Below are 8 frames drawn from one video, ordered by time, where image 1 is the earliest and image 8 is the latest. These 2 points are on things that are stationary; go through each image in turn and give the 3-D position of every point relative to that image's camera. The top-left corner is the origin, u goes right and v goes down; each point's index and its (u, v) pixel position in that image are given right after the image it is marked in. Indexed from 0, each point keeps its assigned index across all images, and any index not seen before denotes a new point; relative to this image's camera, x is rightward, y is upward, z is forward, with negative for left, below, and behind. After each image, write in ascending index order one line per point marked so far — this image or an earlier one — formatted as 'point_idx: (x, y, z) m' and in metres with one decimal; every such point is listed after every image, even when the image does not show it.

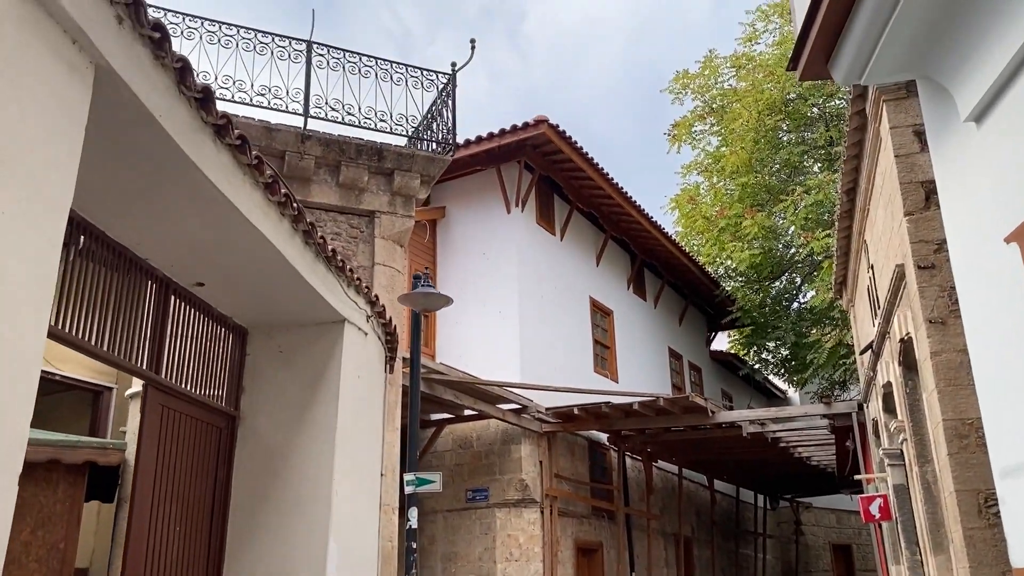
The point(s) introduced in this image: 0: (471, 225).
0: (-0.7, +1.0, +13.5) m
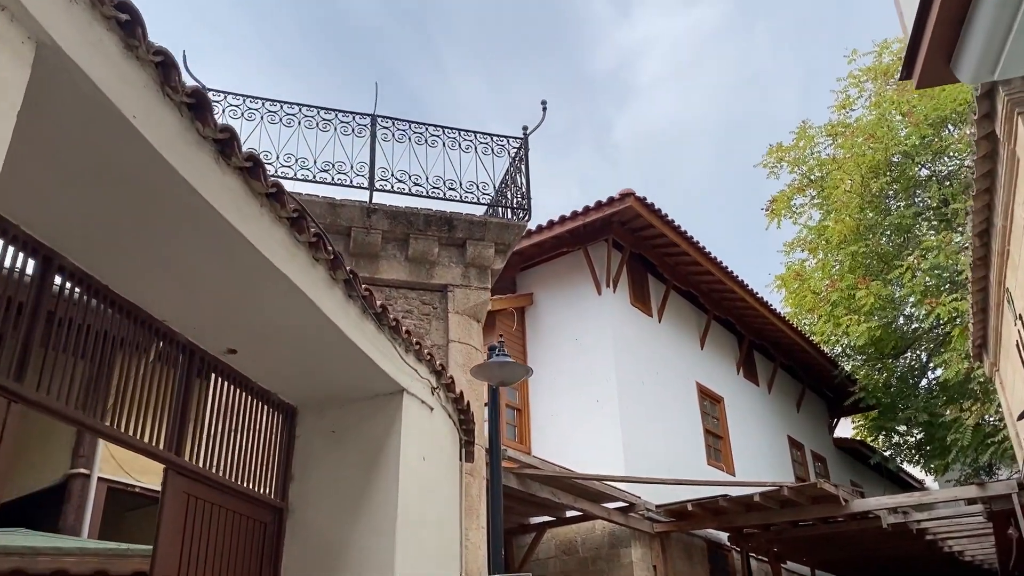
0: (+0.7, -0.3, +12.8) m
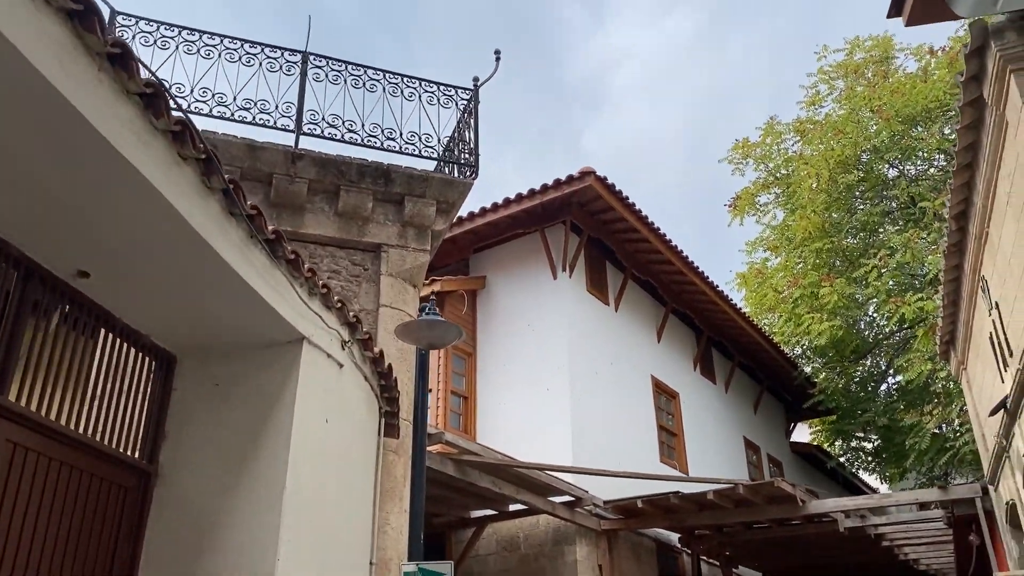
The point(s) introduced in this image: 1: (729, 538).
0: (0.0, -0.1, +12.2) m
1: (+2.8, -3.2, +11.5) m
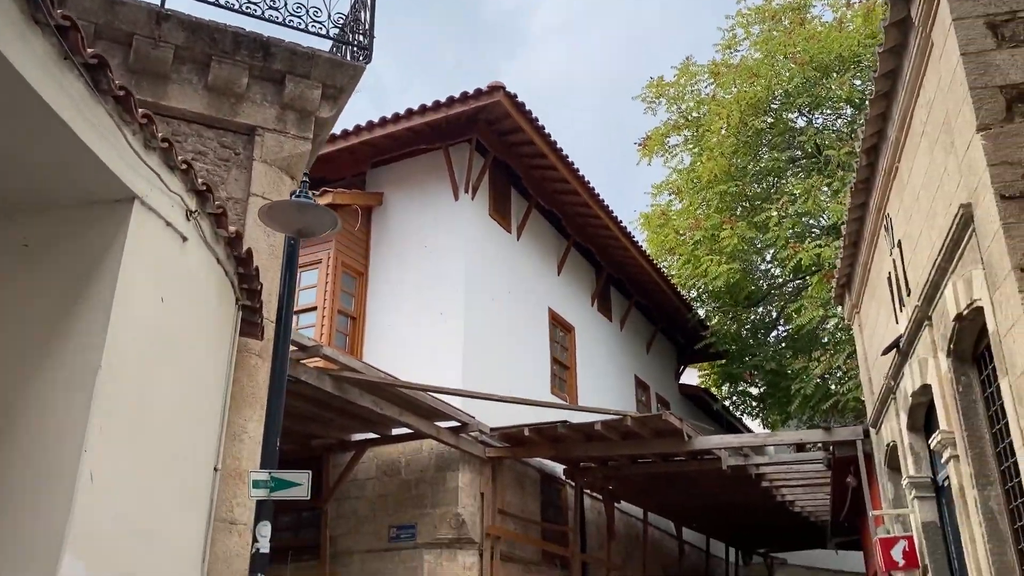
0: (-1.3, +1.0, +11.6) m
1: (+1.3, -2.4, +11.4) m
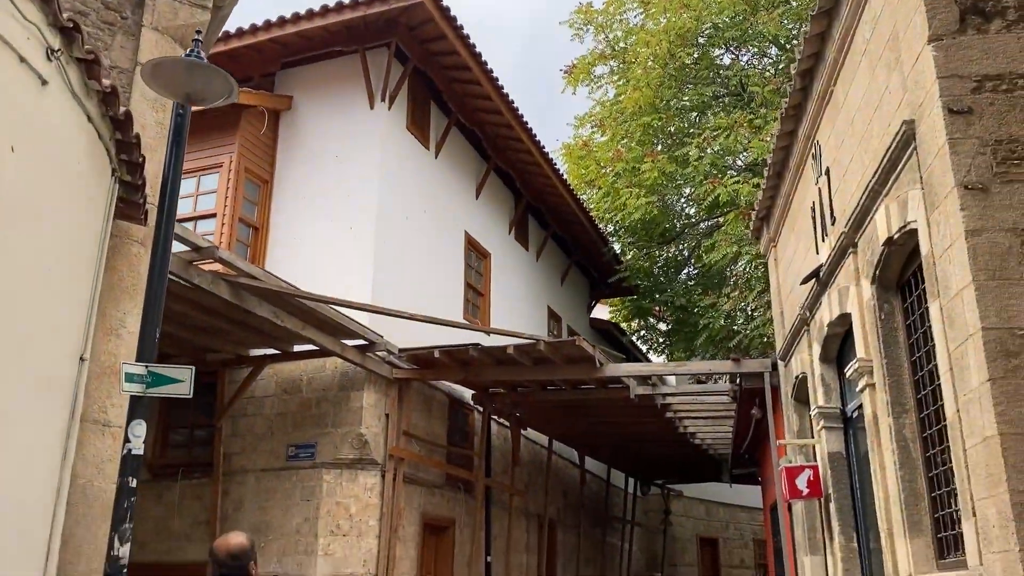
0: (-2.3, +2.1, +10.9) m
1: (+0.1, -1.4, +11.2) m
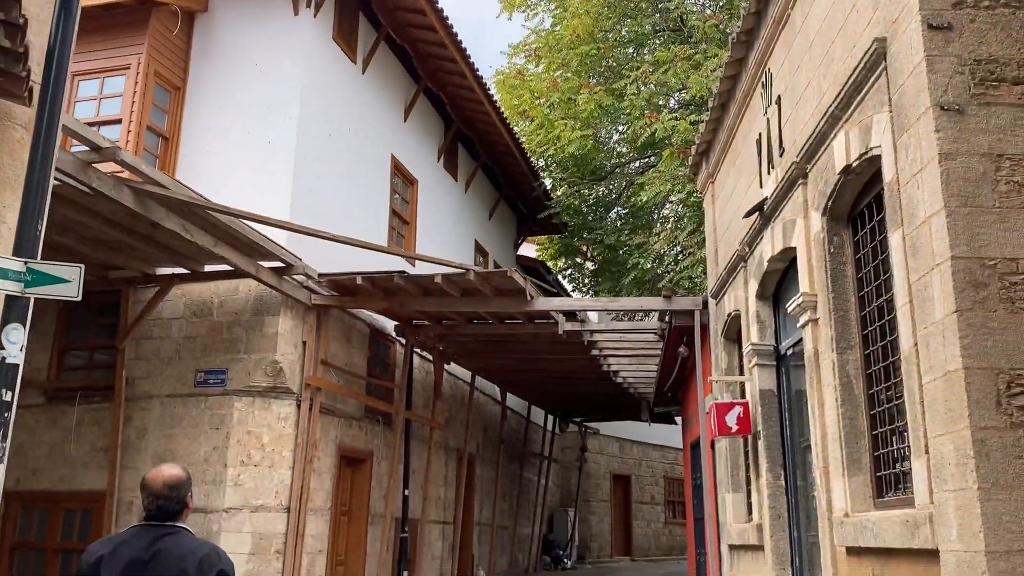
0: (-3.1, +3.0, +10.1) m
1: (-0.8, -0.5, +10.9) m
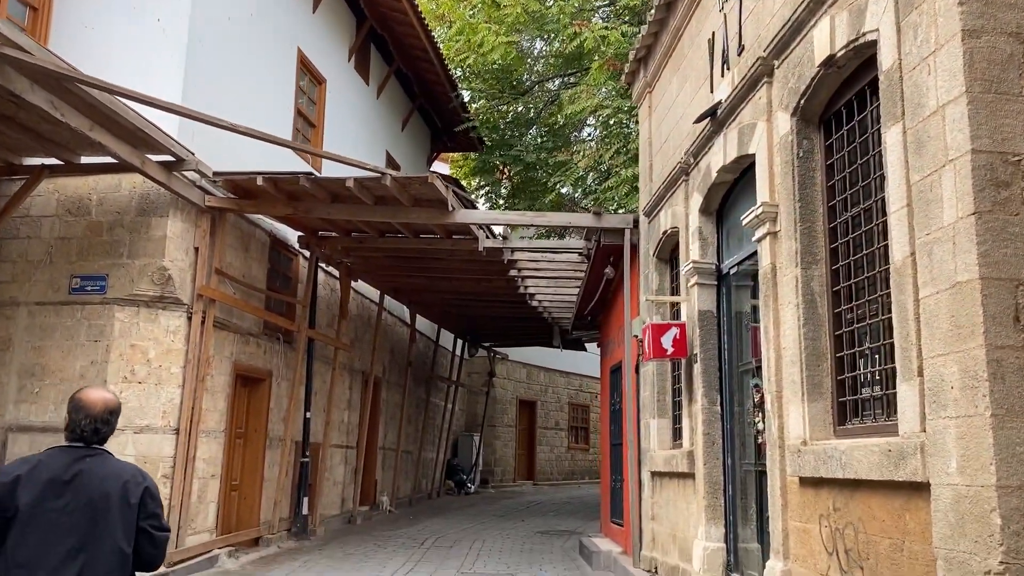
0: (-3.8, +4.0, +8.8) m
1: (-1.8, +0.5, +10.1) m
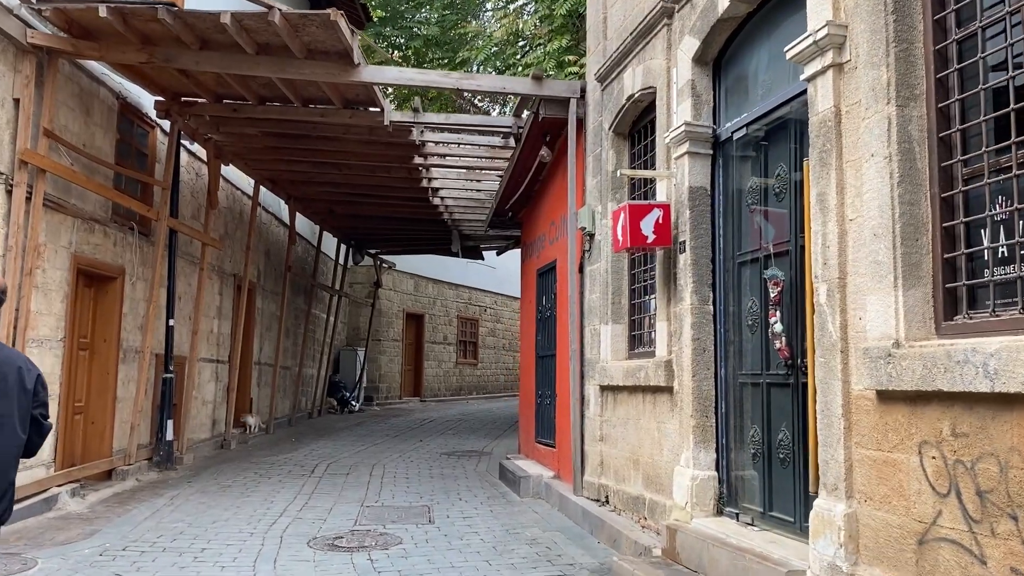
0: (-4.4, +5.0, +6.3) m
1: (-2.6, +1.6, +8.2) m
